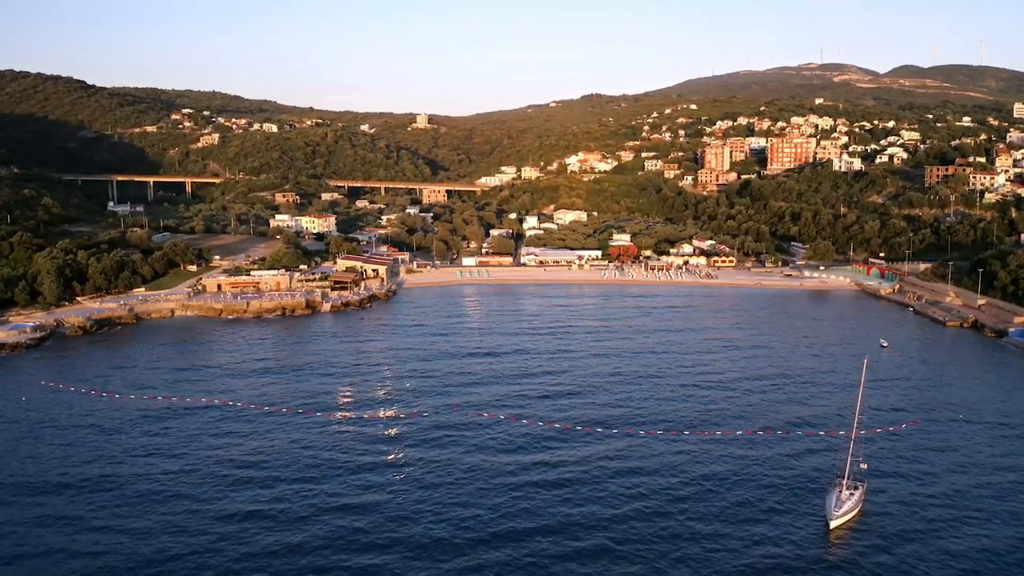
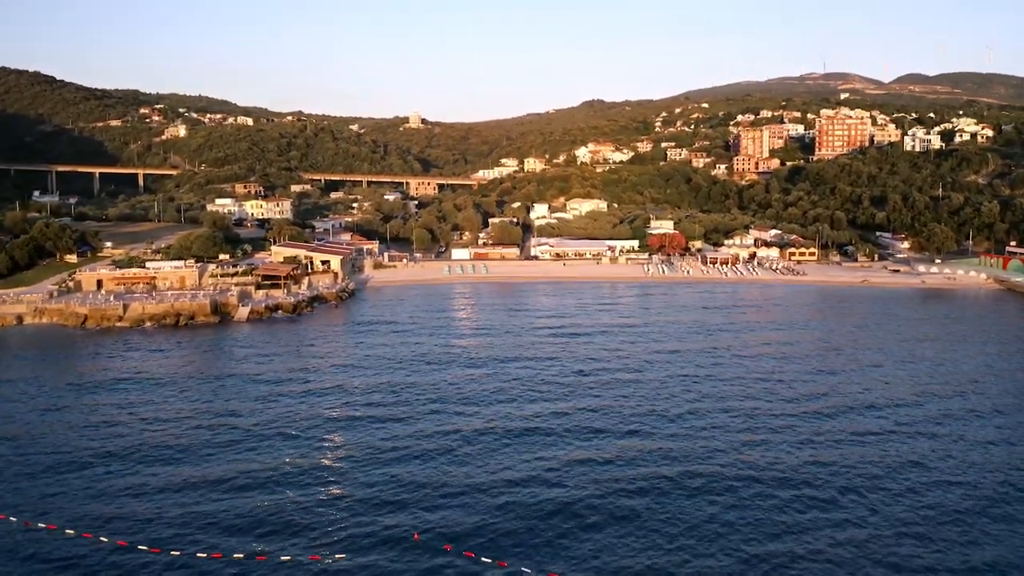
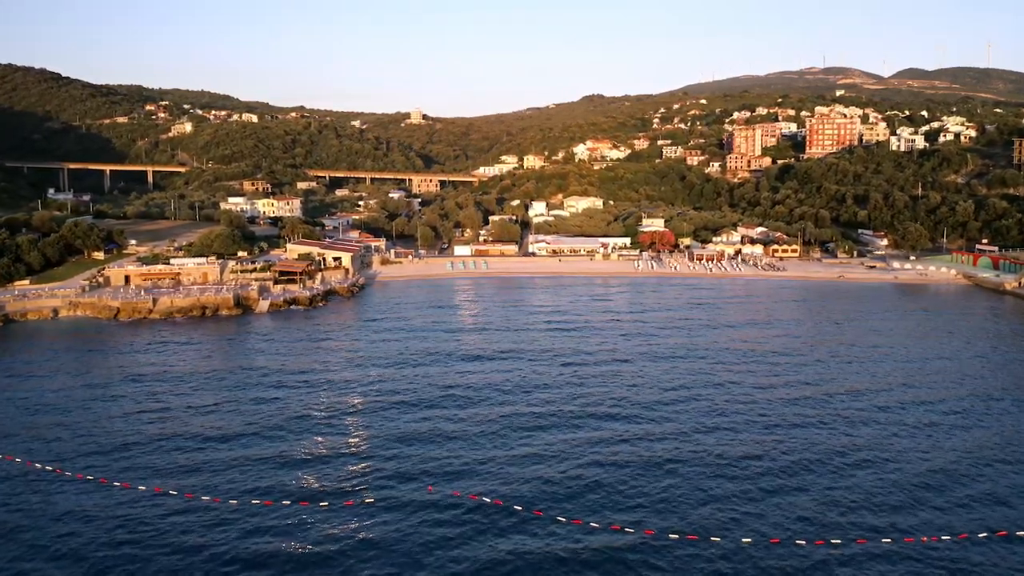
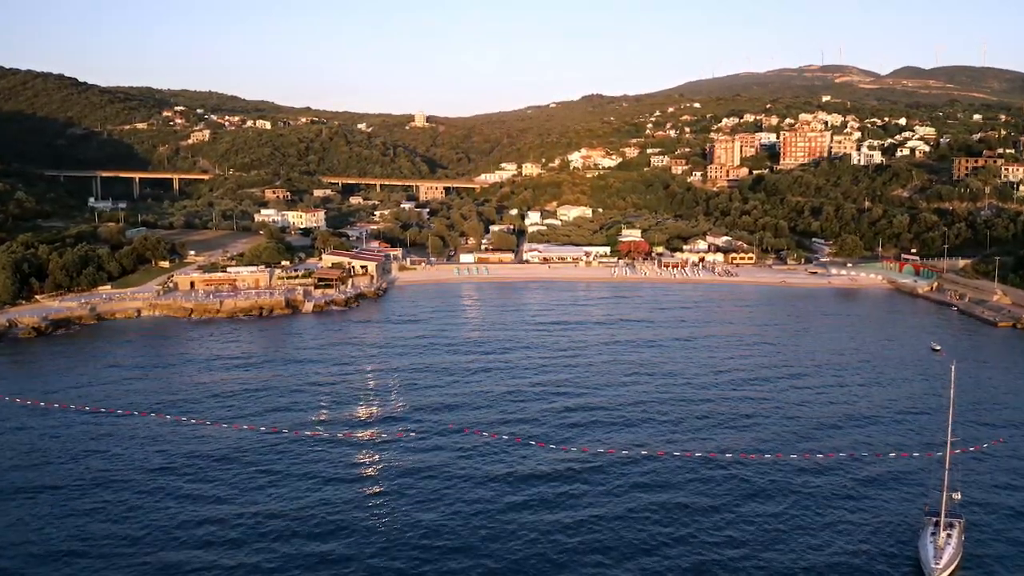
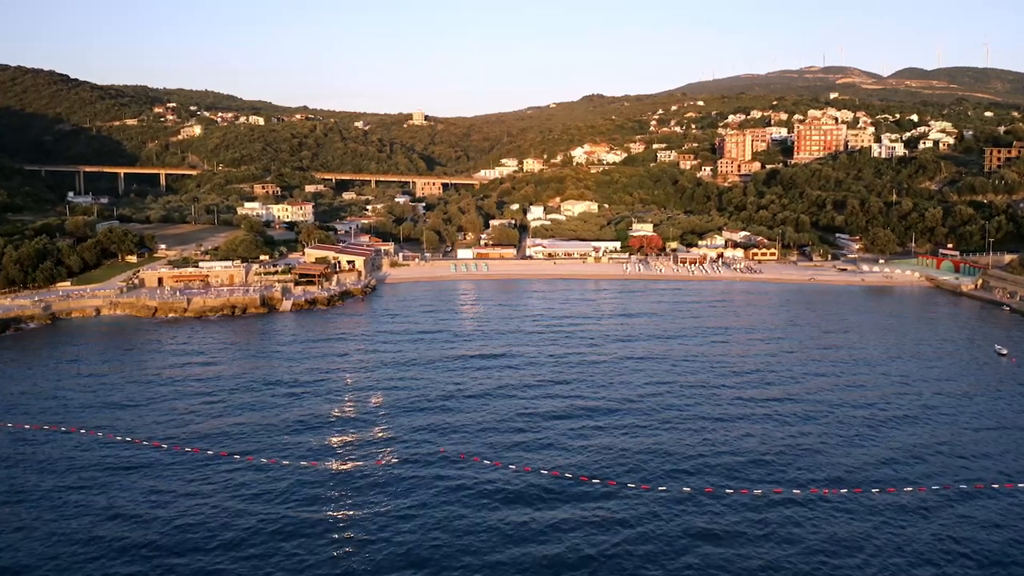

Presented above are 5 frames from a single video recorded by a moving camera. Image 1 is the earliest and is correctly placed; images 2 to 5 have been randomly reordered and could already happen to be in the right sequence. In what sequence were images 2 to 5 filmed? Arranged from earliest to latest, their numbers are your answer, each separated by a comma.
4, 5, 3, 2
